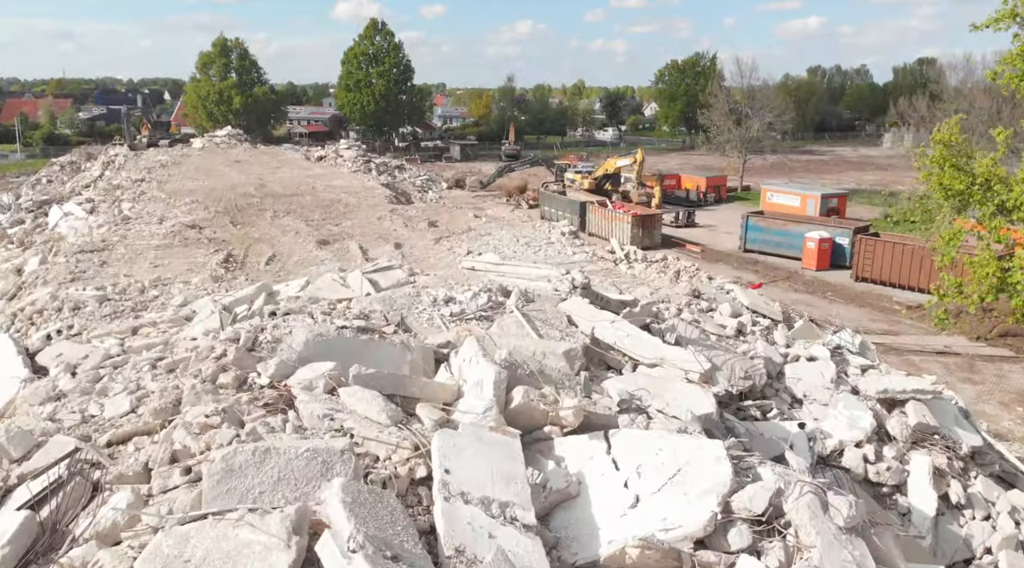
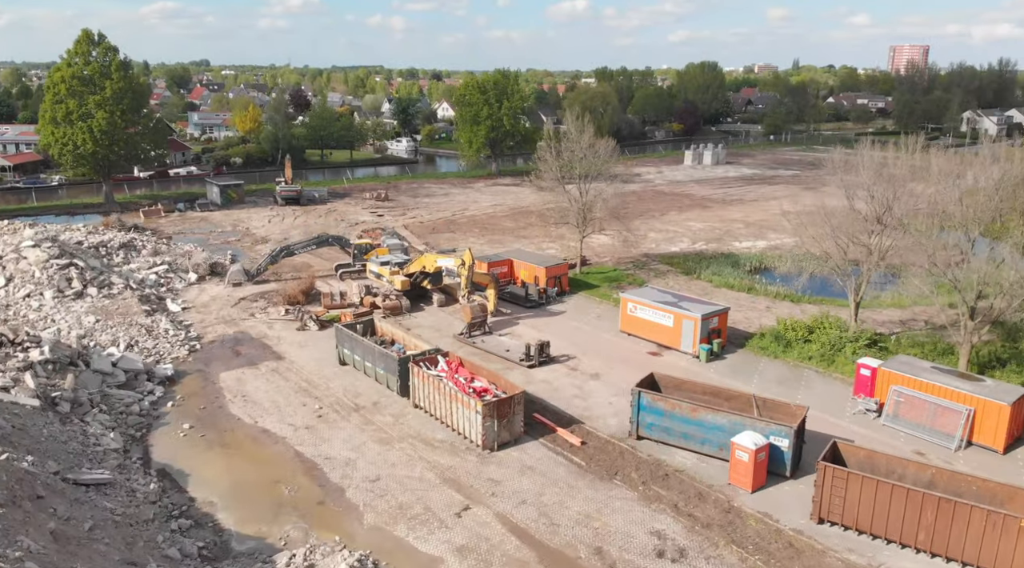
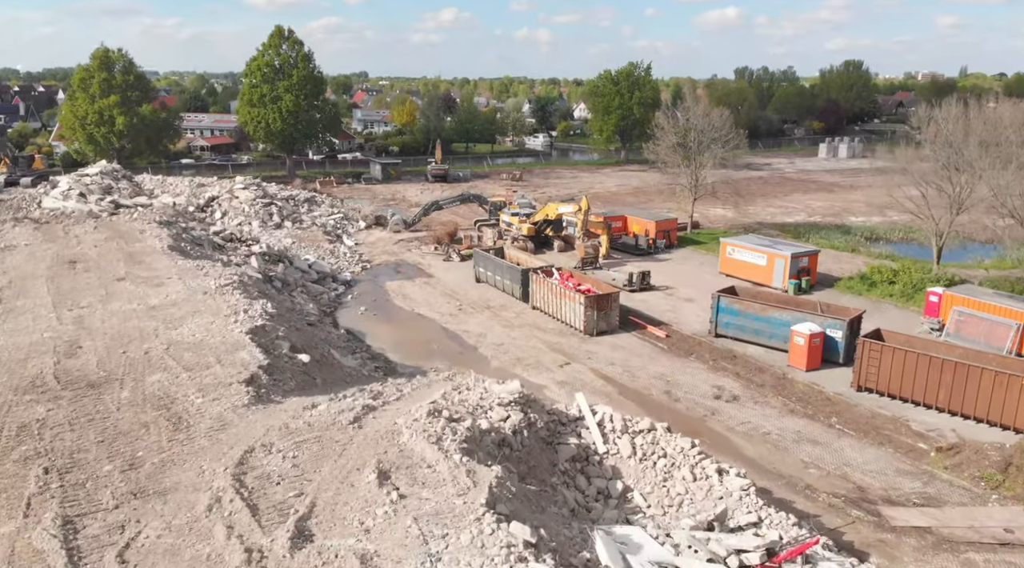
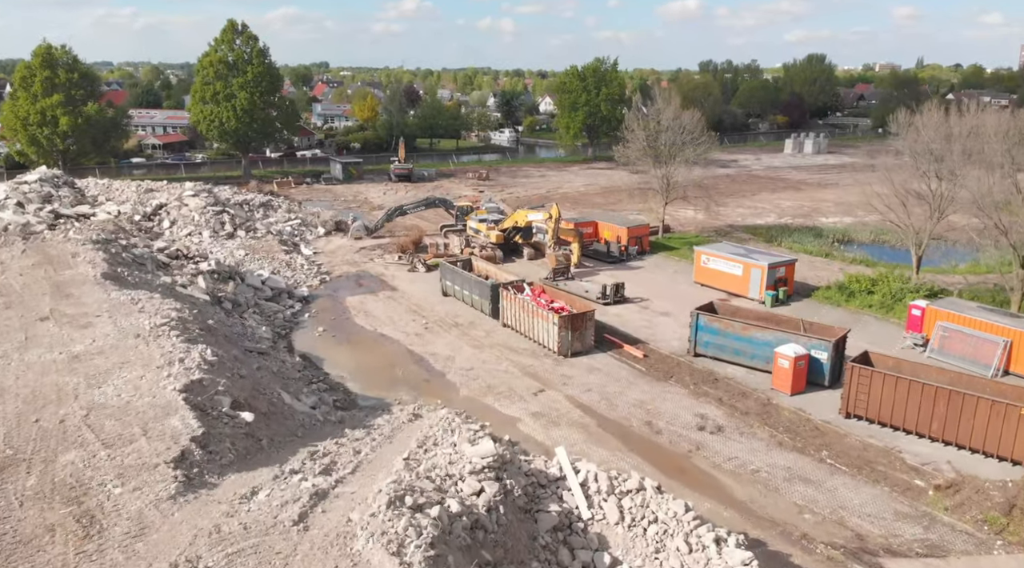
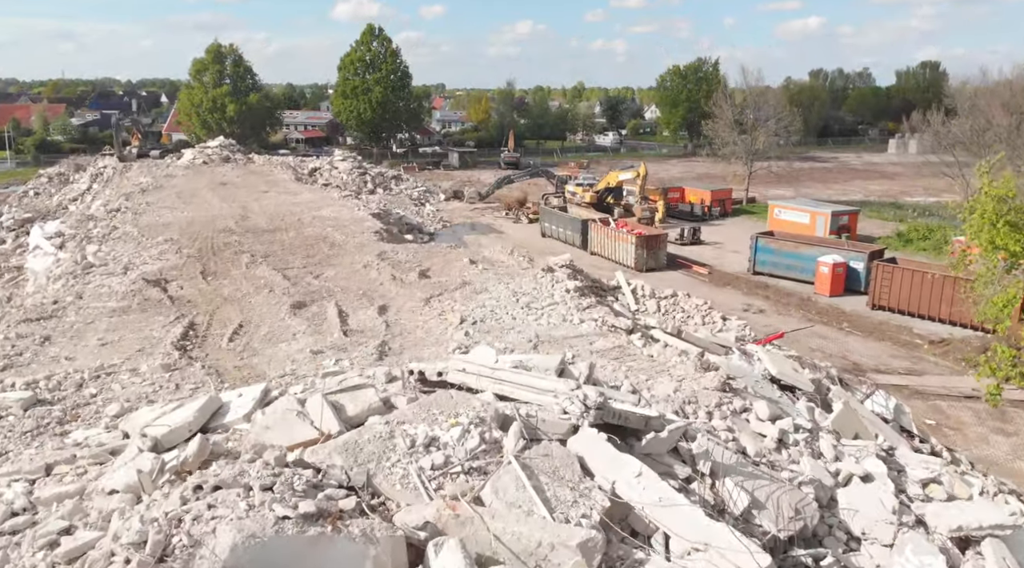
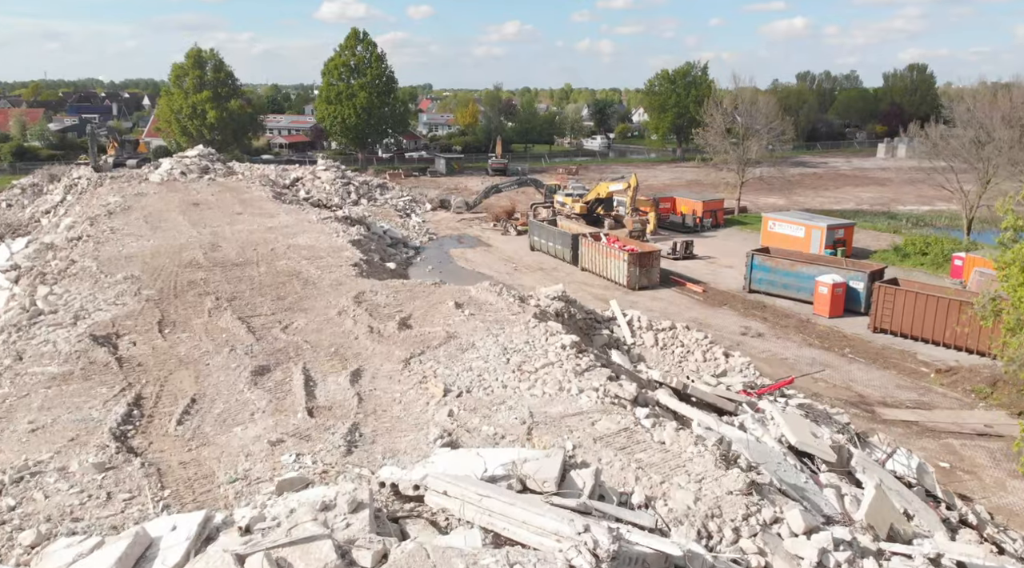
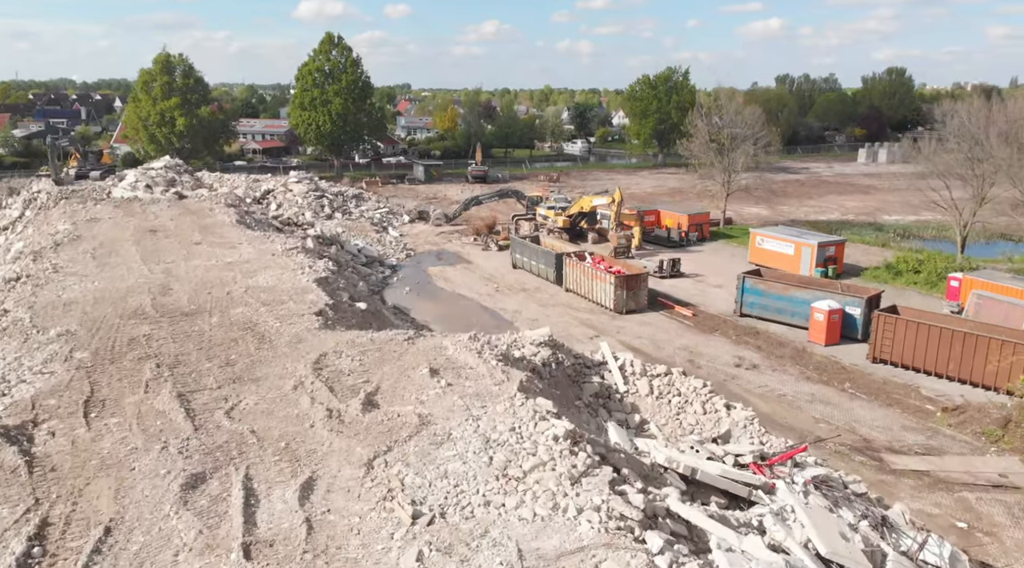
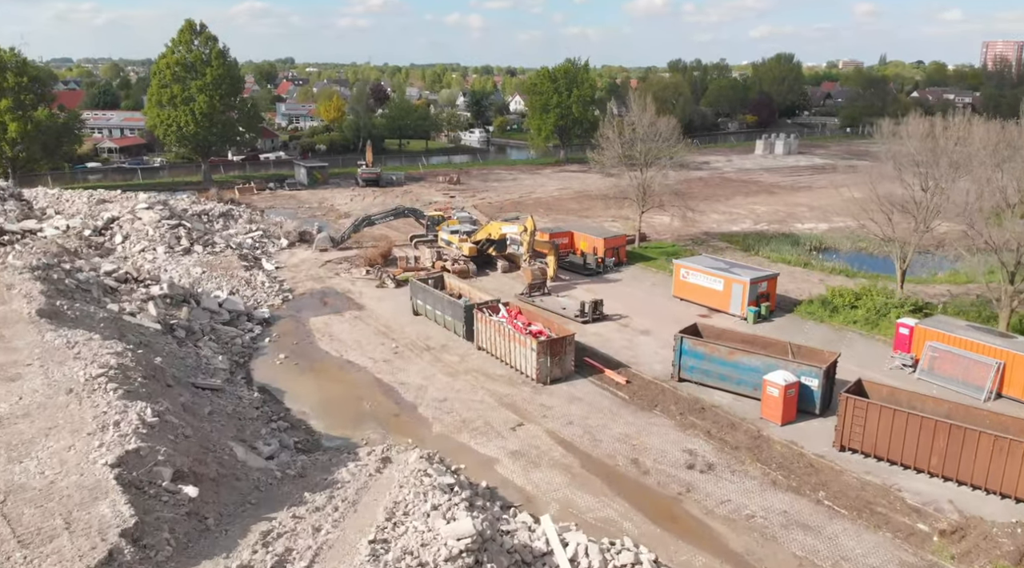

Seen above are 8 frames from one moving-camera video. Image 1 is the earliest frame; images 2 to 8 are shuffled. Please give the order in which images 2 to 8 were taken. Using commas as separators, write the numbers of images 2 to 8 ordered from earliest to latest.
5, 6, 7, 3, 4, 8, 2
